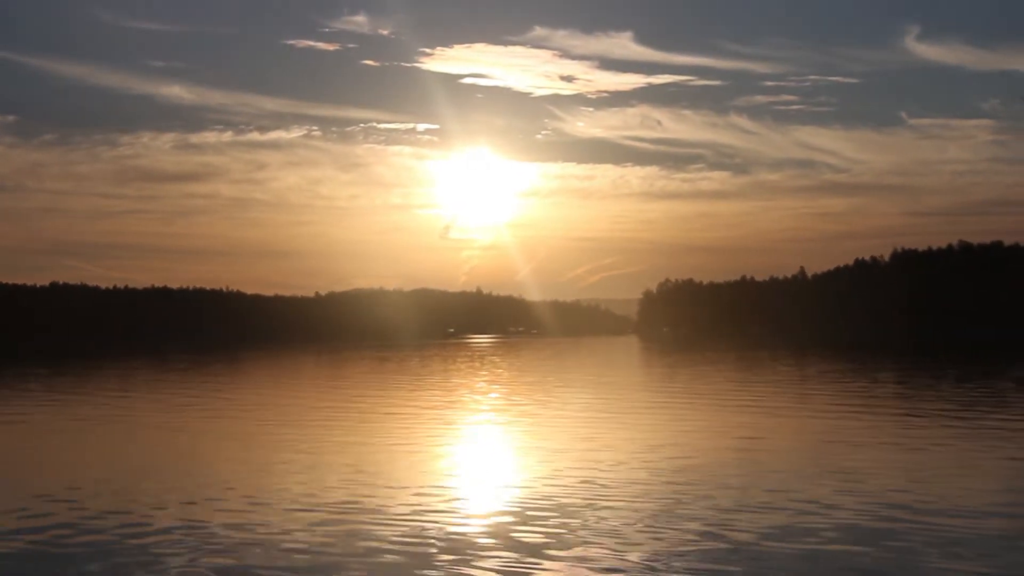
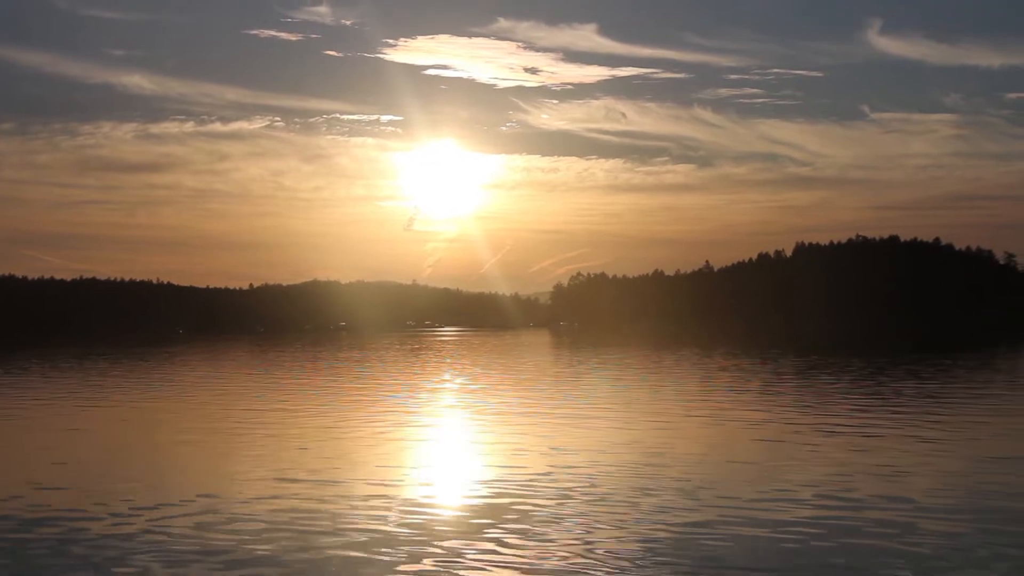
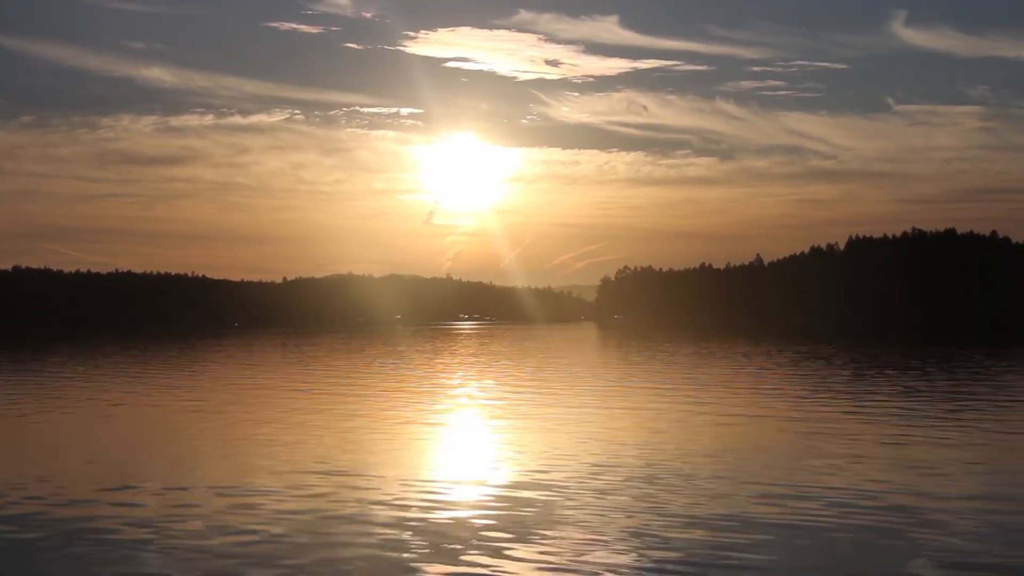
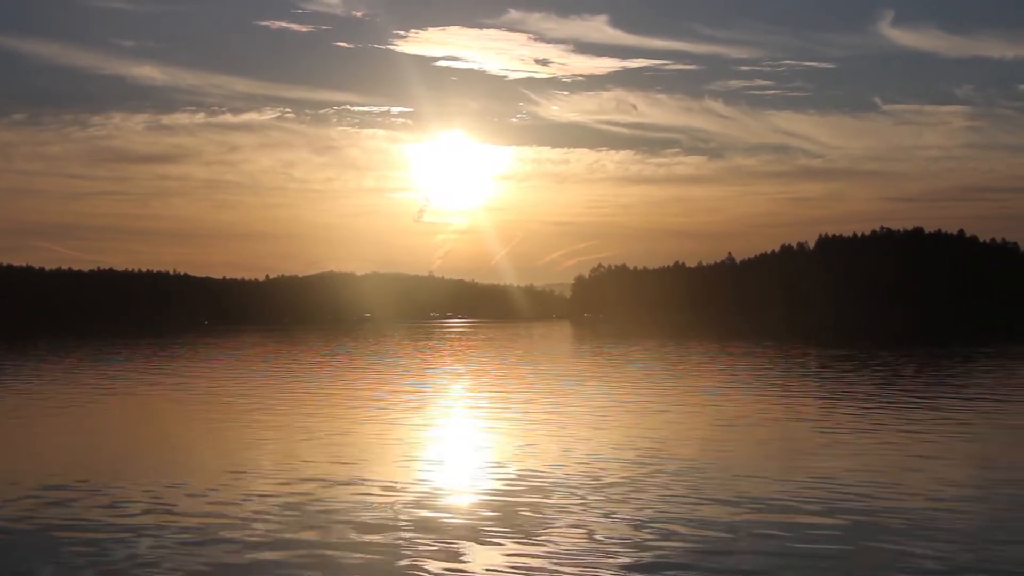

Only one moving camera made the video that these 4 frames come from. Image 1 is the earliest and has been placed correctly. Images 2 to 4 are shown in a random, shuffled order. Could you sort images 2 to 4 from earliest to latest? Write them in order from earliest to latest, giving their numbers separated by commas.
3, 4, 2
